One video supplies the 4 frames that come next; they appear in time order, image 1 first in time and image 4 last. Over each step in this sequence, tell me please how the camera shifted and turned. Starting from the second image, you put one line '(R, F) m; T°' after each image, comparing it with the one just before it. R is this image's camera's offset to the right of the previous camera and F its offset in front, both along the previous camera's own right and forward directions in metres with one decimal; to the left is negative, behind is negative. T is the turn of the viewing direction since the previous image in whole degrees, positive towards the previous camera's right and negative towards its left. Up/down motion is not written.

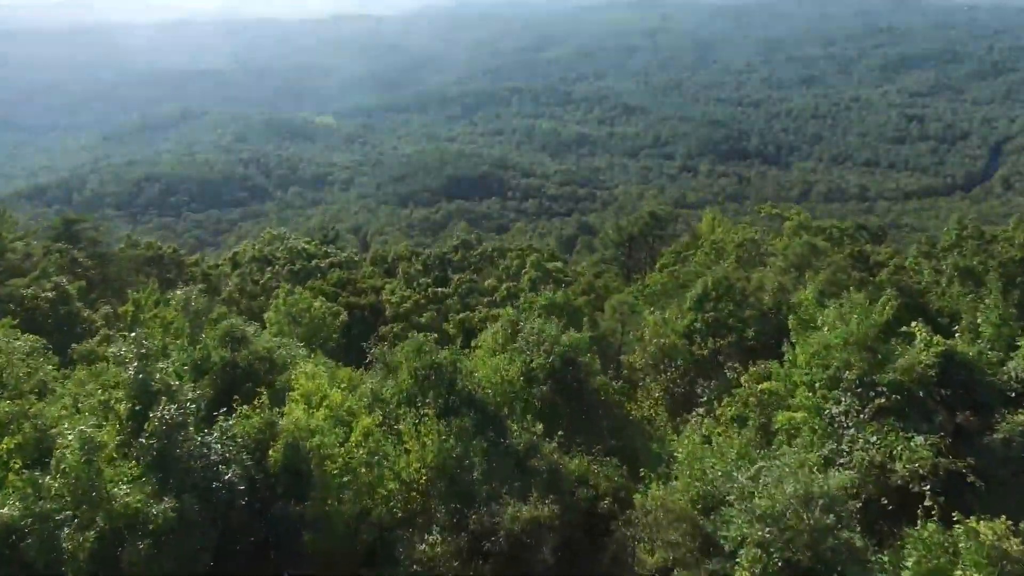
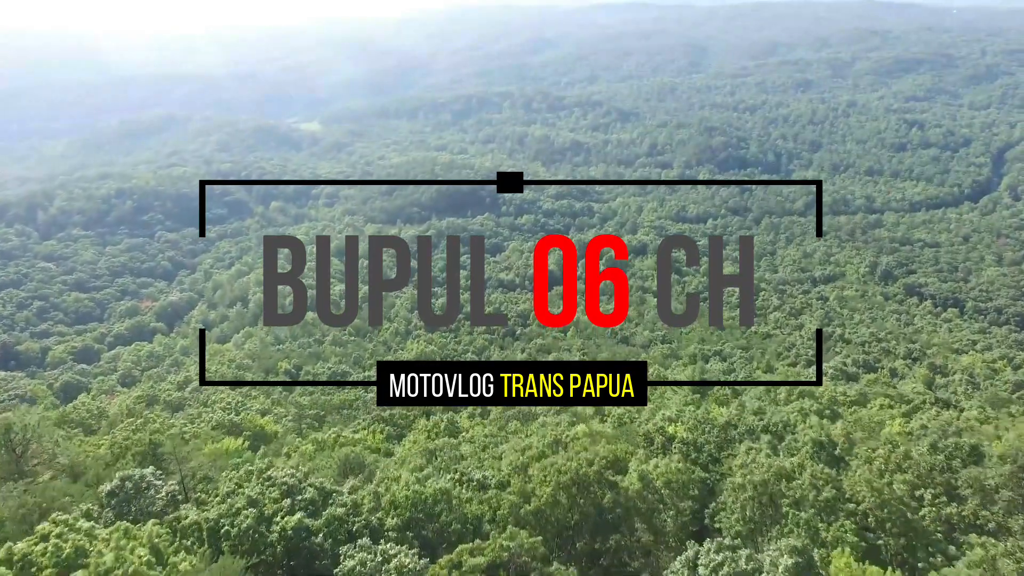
(-0.5, +4.0) m; +1°
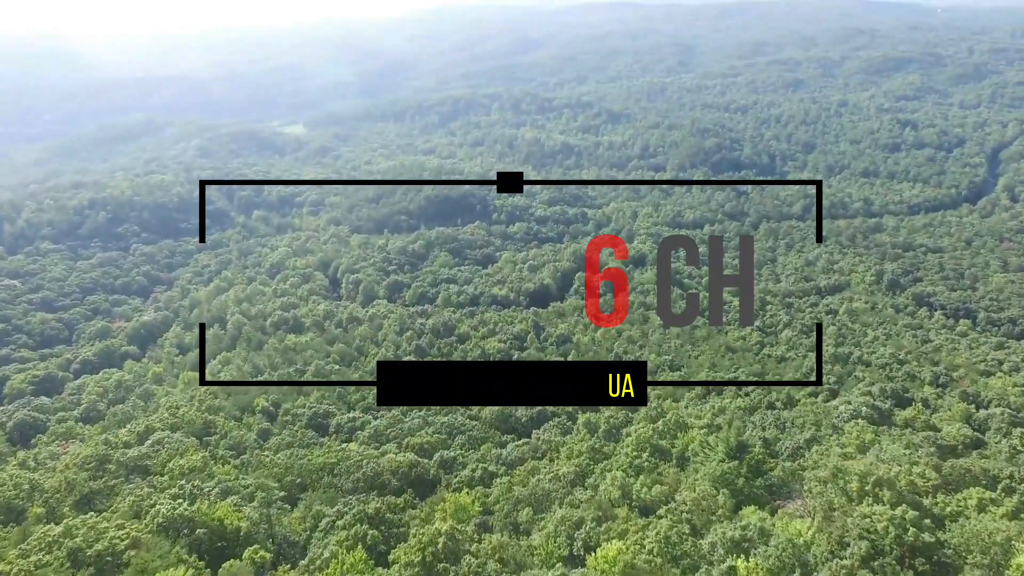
(-0.3, +2.6) m; +1°
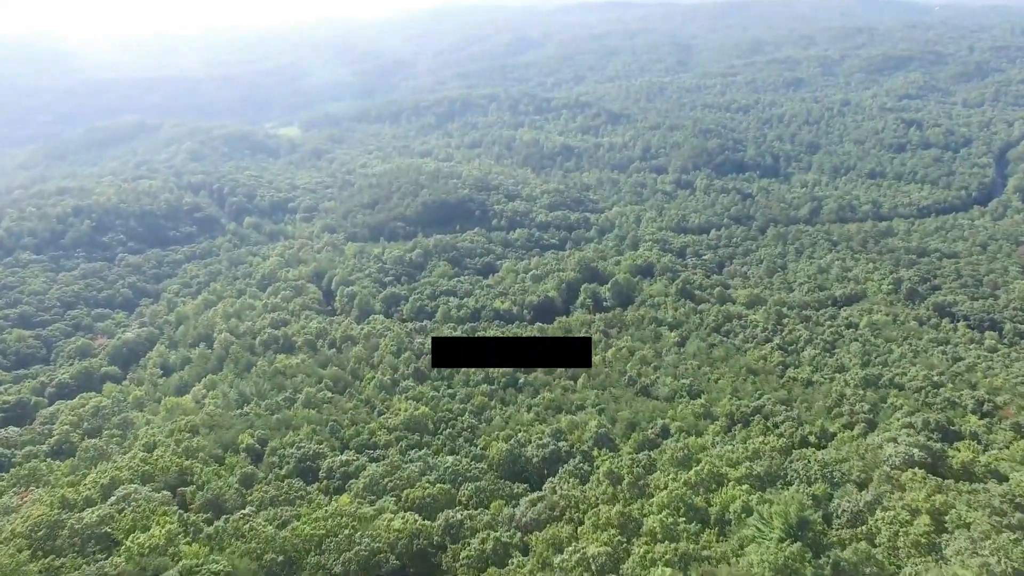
(-0.4, +2.5) m; 0°
